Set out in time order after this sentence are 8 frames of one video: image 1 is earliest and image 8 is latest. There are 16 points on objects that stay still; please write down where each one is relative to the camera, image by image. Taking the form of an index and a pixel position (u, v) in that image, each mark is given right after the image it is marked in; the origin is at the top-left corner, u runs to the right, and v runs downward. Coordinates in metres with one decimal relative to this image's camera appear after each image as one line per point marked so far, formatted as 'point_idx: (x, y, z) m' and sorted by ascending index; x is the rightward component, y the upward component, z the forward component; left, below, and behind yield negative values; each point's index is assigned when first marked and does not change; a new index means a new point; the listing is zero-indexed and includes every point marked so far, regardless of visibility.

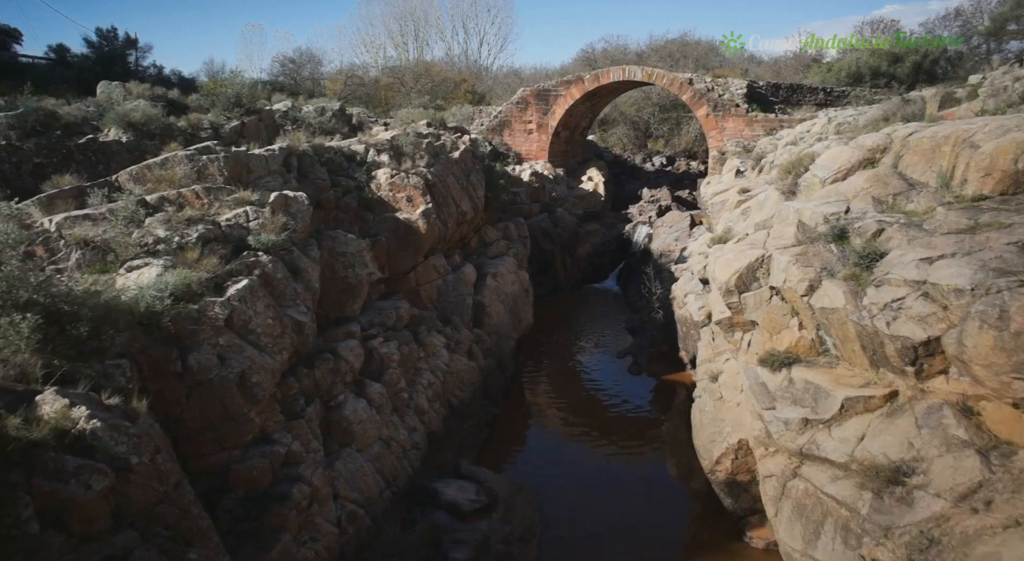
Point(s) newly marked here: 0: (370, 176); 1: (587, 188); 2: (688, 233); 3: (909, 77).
0: (-1.8, +1.3, +8.9) m
1: (+1.9, +2.4, +18.8) m
2: (+3.6, +1.0, +14.9) m
3: (+10.8, +5.5, +19.6) m
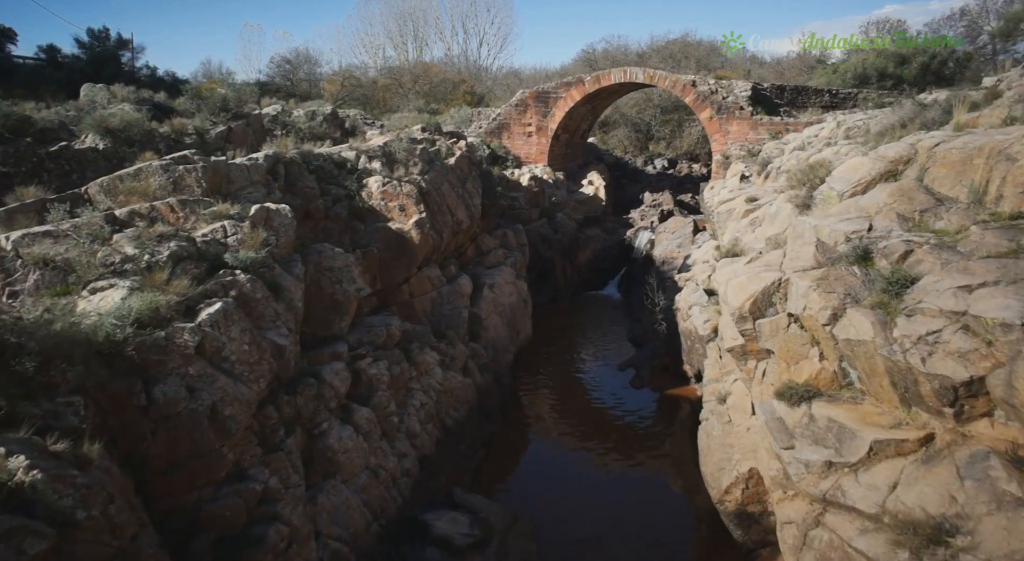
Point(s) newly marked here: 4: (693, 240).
0: (-1.8, +1.1, +8.5) m
1: (+1.9, +2.3, +18.5) m
2: (+3.6, +0.8, +14.5) m
3: (+10.8, +5.4, +19.2) m
4: (+3.6, +0.8, +14.2) m
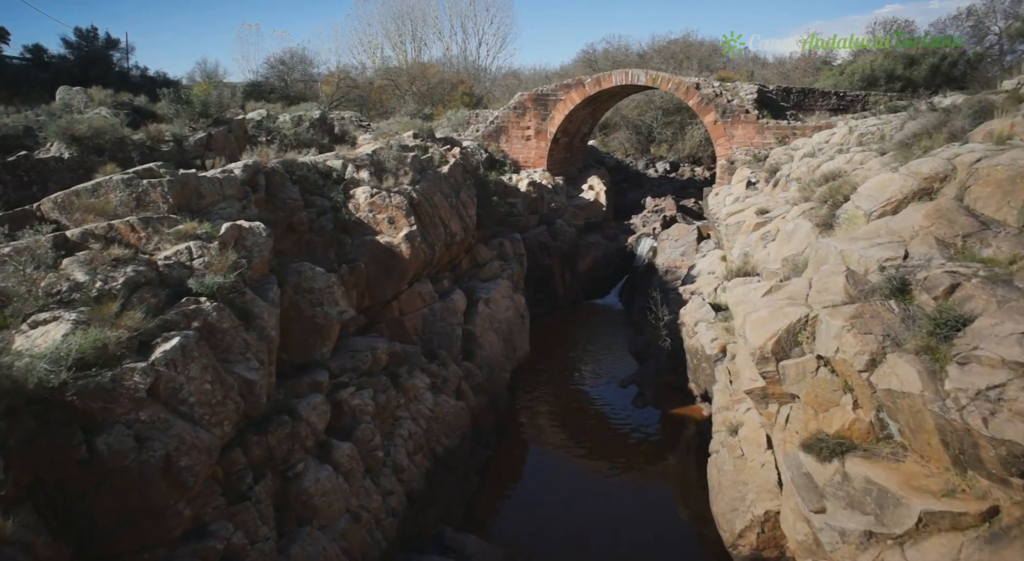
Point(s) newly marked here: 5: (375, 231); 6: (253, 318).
0: (-1.8, +0.9, +8.1) m
1: (+1.9, +2.1, +18.0) m
2: (+3.5, +0.7, +14.0) m
3: (+10.7, +5.2, +18.7) m
4: (+3.6, +0.6, +13.7) m
5: (-1.5, +0.5, +8.0) m
6: (-1.8, -0.3, +5.0) m
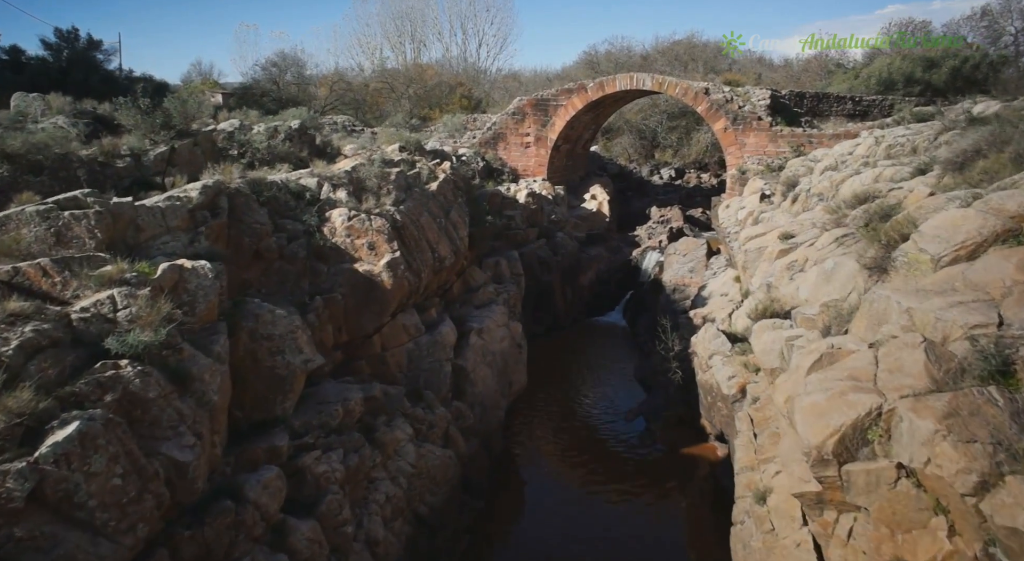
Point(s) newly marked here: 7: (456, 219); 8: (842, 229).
0: (-1.9, +0.6, +7.2) m
1: (+1.8, +1.7, +17.1) m
2: (+3.5, +0.3, +13.2) m
3: (+10.7, +4.8, +17.9) m
4: (+3.5, +0.3, +12.9) m
5: (-1.5, +0.2, +7.1) m
6: (-1.8, -0.6, +4.2) m
7: (-0.7, +0.7, +8.4) m
8: (+3.0, +0.5, +6.6) m
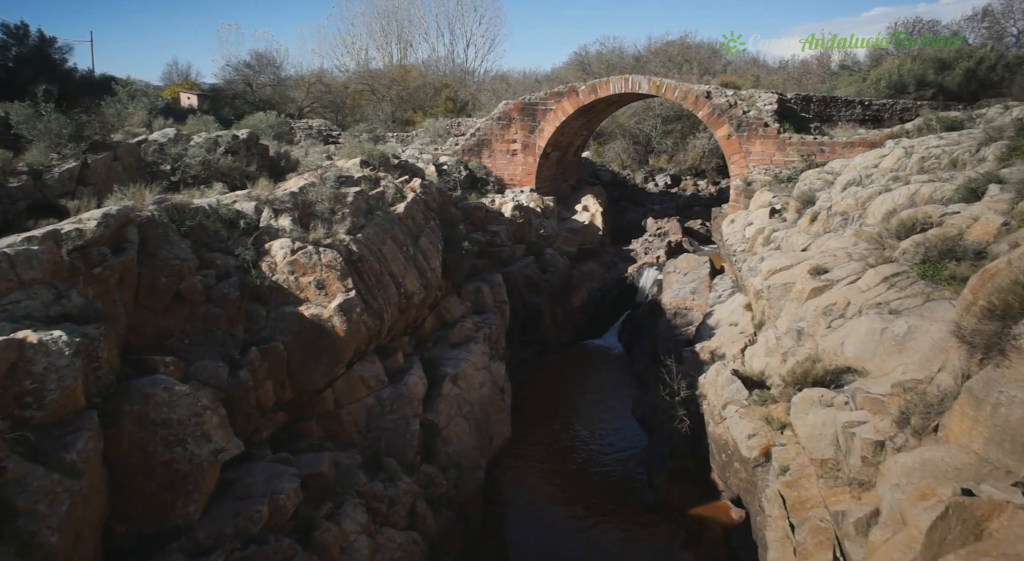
0: (-2.1, +0.3, +6.0) m
1: (+1.5, +1.4, +15.9) m
2: (+3.2, 0.0, +12.0) m
3: (+10.4, +4.5, +16.8) m
4: (+3.3, -0.1, +11.7) m
5: (-1.7, -0.2, +5.9) m
6: (-2.0, -0.9, +2.9) m
7: (-0.9, +0.3, +7.2) m
8: (+2.8, +0.1, +5.4) m
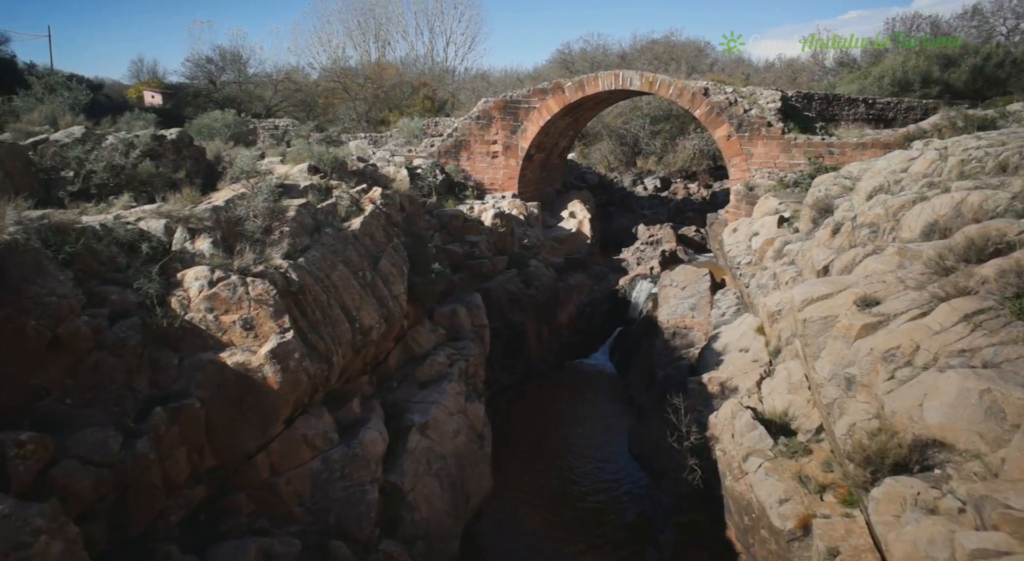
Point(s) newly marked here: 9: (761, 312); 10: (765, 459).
0: (-2.2, 0.0, +4.7) m
1: (+1.1, +1.1, +14.7) m
2: (+2.9, -0.3, +10.9) m
3: (+10.0, +4.3, +15.8) m
4: (+3.0, -0.3, +10.6) m
5: (-1.8, -0.4, +4.6) m
6: (-2.0, -1.2, +1.7) m
7: (-1.0, +0.1, +6.0) m
8: (+2.7, -0.1, +4.3) m
9: (+2.9, -0.4, +8.5) m
10: (+2.0, -1.4, +5.9) m
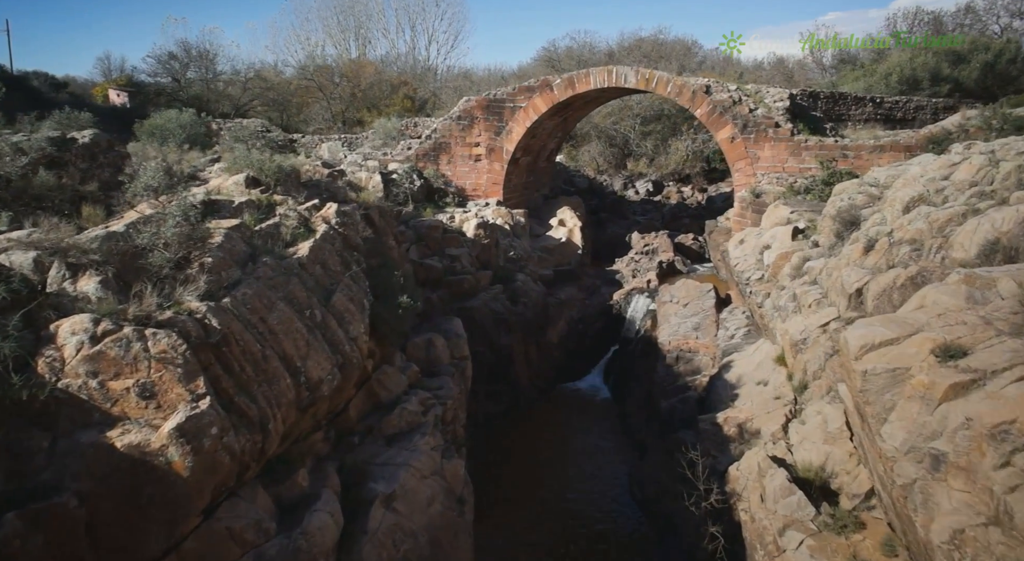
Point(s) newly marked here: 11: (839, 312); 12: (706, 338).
0: (-2.3, -0.2, +3.6) m
1: (+0.8, +0.9, +13.7) m
2: (+2.7, -0.5, +9.8) m
3: (+9.6, +4.1, +14.9) m
4: (+2.8, -0.6, +9.5) m
5: (-1.9, -0.7, +3.5) m
6: (-2.0, -1.4, +0.5) m
7: (-1.1, -0.1, +4.8) m
8: (+2.6, -0.3, +3.2) m
9: (+2.8, -0.6, +7.5) m
10: (+2.0, -1.7, +4.8) m
11: (+3.1, -0.3, +6.8) m
12: (+2.6, -0.8, +9.5) m
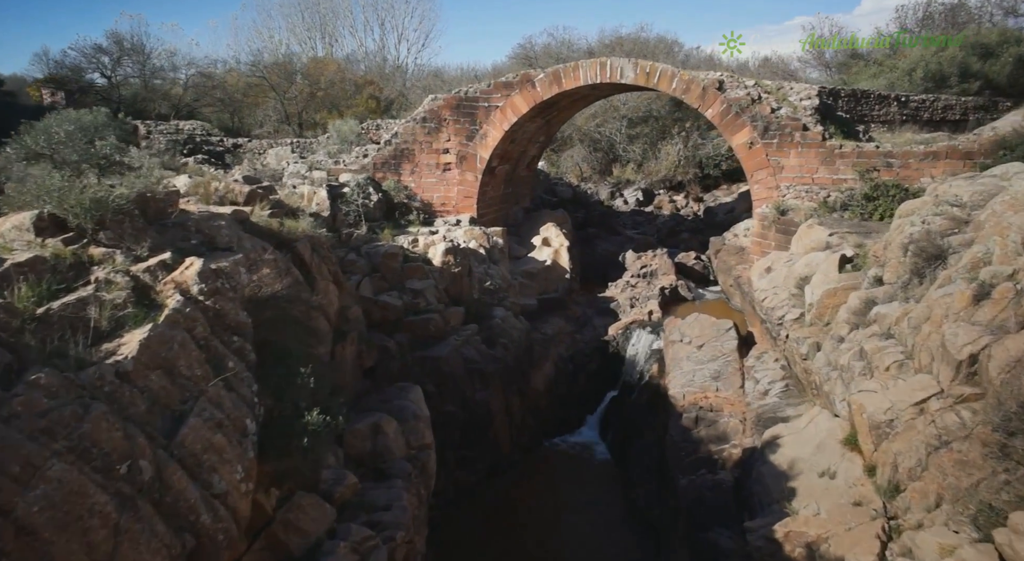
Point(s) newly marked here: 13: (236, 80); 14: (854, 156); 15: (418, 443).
0: (-2.3, -0.7, +1.5) m
1: (+0.5, +0.4, +11.7) m
2: (+2.5, -1.0, +7.9) m
3: (+9.2, +3.7, +13.3) m
4: (+2.5, -1.0, +7.6) m
5: (-1.9, -1.1, +1.4) m
6: (-1.9, -1.9, -1.6) m
7: (-1.2, -0.6, +2.8) m
8: (+2.6, -0.8, +1.3) m
9: (+2.6, -1.0, +5.6) m
10: (+1.9, -2.1, +2.8) m
11: (+2.9, -0.7, +4.9) m
12: (+2.3, -1.2, +7.5) m
13: (-7.6, +5.5, +19.8) m
14: (+4.3, +1.5, +9.0) m
15: (-0.7, -1.2, +5.2) m
